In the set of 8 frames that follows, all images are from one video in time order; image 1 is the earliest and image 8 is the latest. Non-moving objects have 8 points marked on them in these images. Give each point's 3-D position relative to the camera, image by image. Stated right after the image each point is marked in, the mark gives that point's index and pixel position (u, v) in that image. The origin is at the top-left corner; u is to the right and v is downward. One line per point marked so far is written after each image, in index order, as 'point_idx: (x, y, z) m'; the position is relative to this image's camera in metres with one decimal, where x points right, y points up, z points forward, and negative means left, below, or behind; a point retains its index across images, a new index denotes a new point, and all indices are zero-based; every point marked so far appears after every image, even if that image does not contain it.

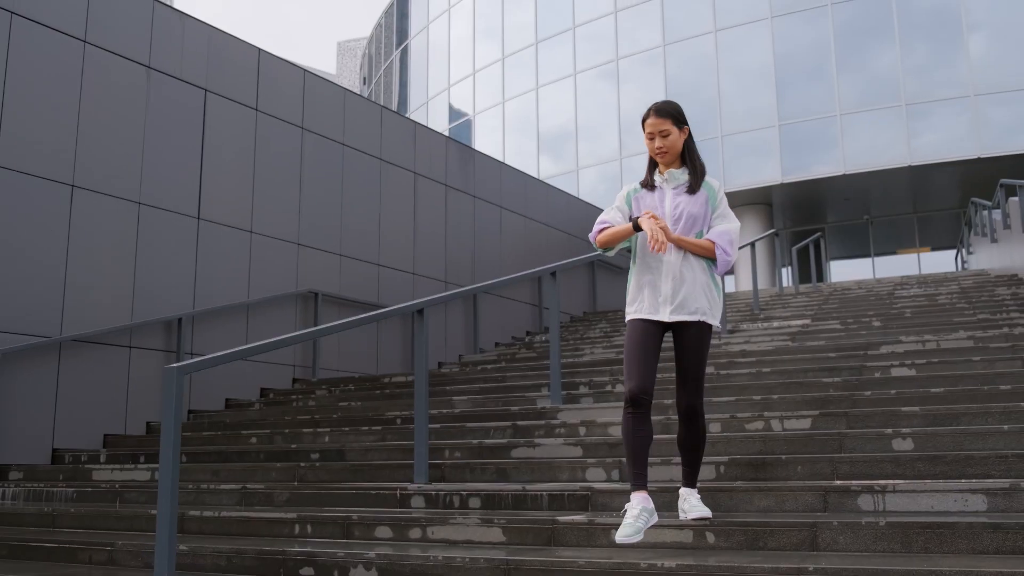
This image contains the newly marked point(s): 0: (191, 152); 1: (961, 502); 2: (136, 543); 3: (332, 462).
0: (-2.7, +1.1, +8.4) m
1: (+1.5, -0.7, +3.4) m
2: (-1.5, -1.0, +4.1) m
3: (-1.0, -0.9, +5.2) m
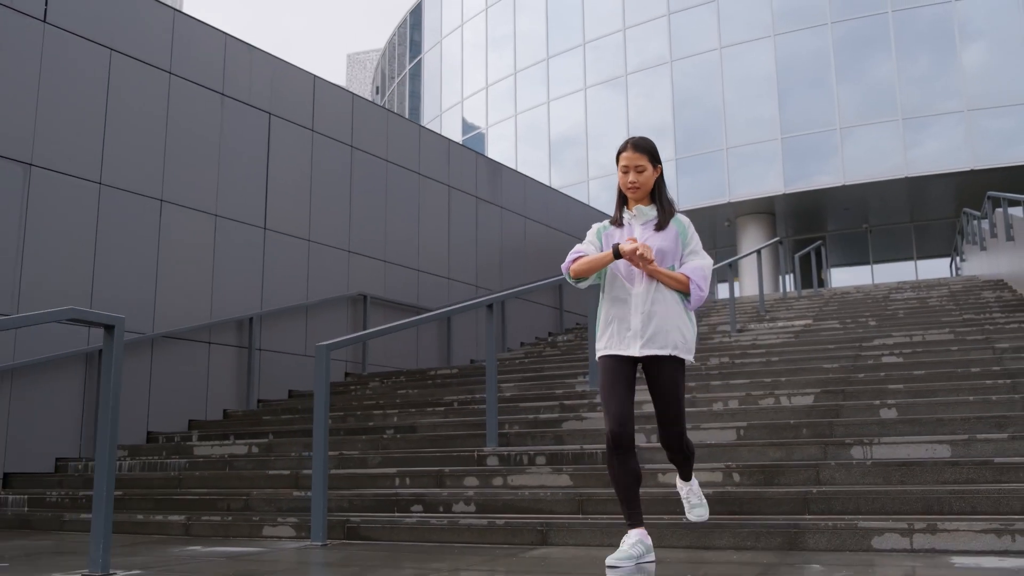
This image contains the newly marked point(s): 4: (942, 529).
0: (-2.4, +1.1, +9.4) m
1: (+1.8, -0.7, +4.4) m
2: (-1.2, -1.0, +5.1) m
3: (-0.7, -0.9, +6.2) m
4: (+1.3, -0.8, +3.1) m
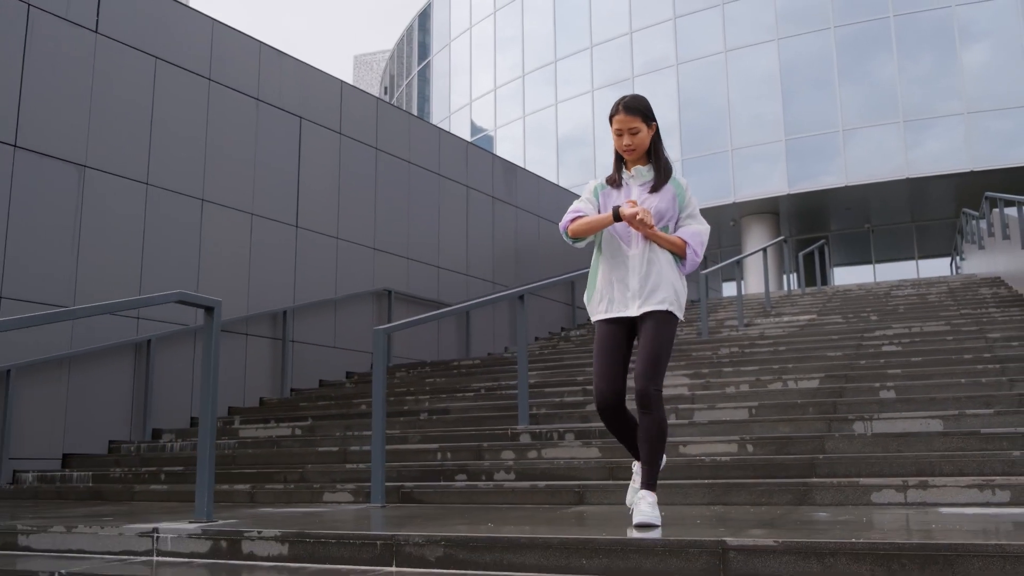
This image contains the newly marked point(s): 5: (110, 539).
0: (-2.2, +1.1, +9.9) m
1: (+2.0, -0.7, +4.9) m
2: (-1.1, -1.0, +5.6) m
3: (-0.5, -0.9, +6.7) m
4: (+1.5, -0.7, +3.6) m
5: (-1.4, -0.9, +3.5) m
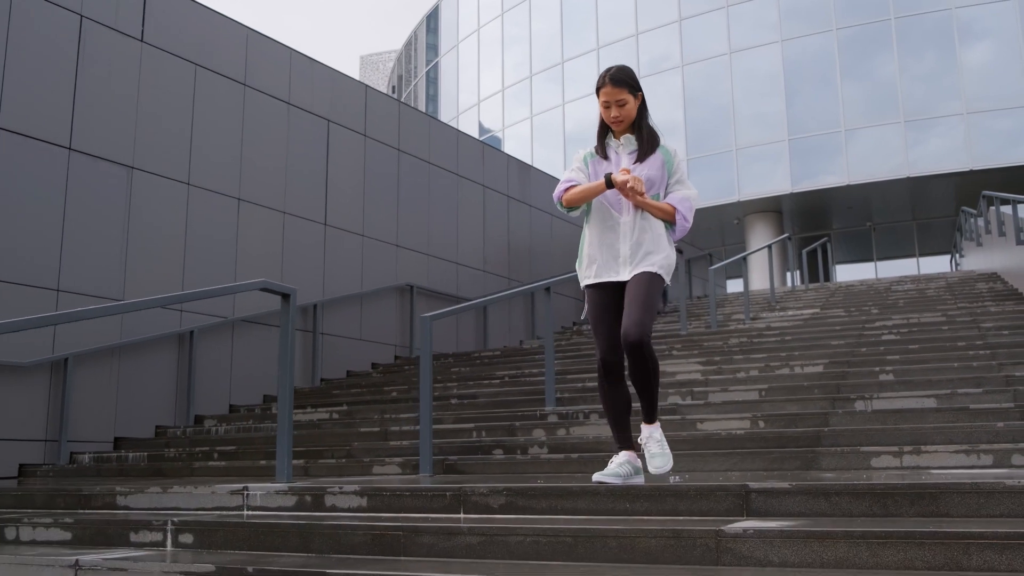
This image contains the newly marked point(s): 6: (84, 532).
0: (-2.0, +1.2, +10.4) m
1: (+2.2, -0.6, +5.4) m
2: (-0.9, -0.9, +6.1) m
3: (-0.3, -0.8, +7.2) m
4: (+1.7, -0.7, +4.1) m
5: (-1.2, -0.8, +4.0) m
6: (-1.6, -0.9, +3.7) m
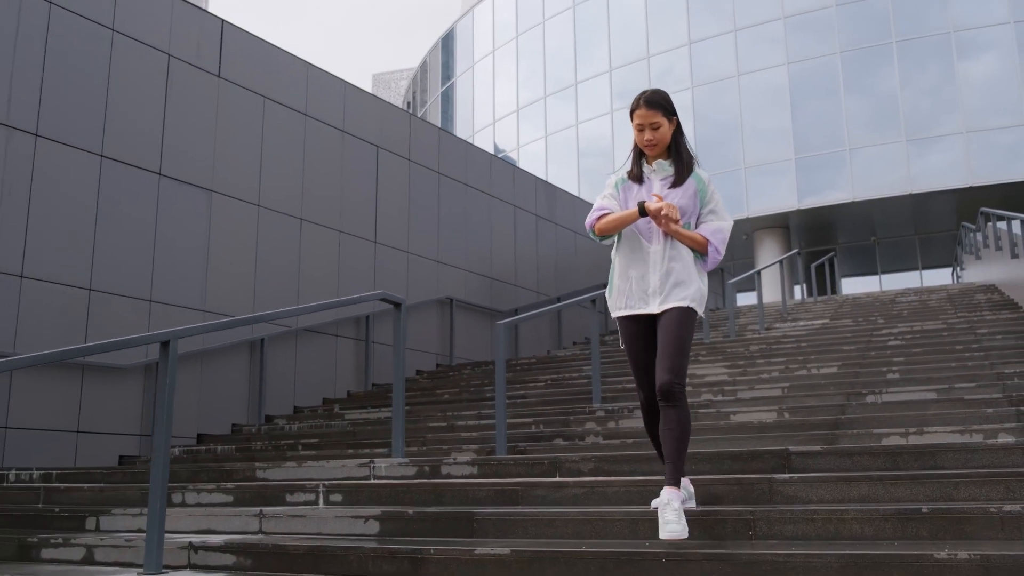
0: (-1.6, +1.1, +11.3) m
1: (+2.6, -0.7, +6.3) m
2: (-0.5, -1.0, +7.0) m
3: (+0.1, -0.9, +8.1) m
4: (+2.1, -0.7, +5.0) m
5: (-0.9, -0.9, +4.9) m
6: (-1.2, -0.9, +4.6) m
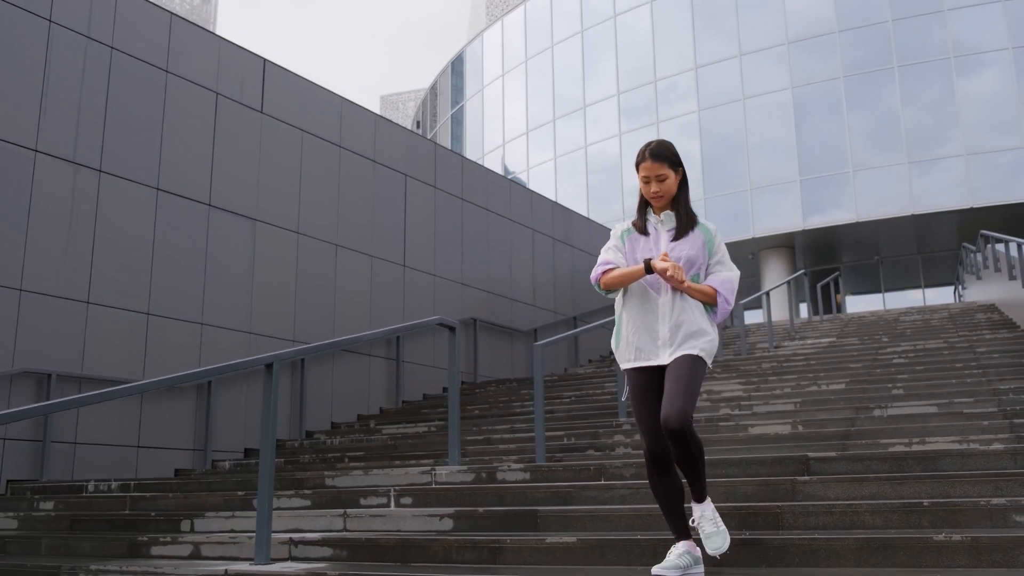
0: (-1.4, +0.8, +11.9) m
1: (+2.8, -0.8, +6.8) m
2: (-0.2, -1.2, +7.5) m
3: (+0.3, -1.1, +8.6) m
4: (+2.3, -0.8, +5.6) m
5: (-0.6, -1.0, +5.5) m
6: (-1.0, -1.1, +5.2) m
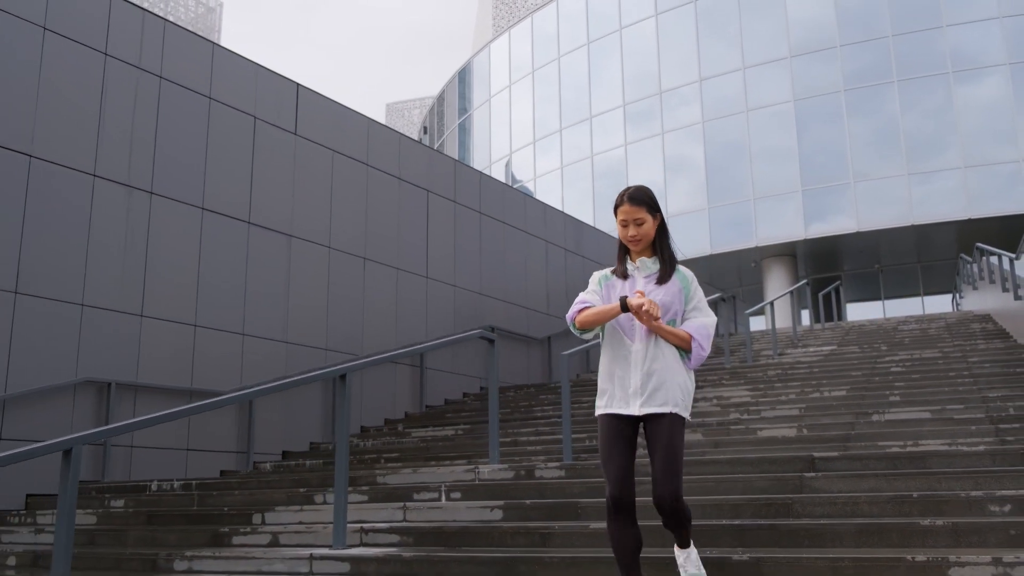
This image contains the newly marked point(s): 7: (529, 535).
0: (-1.1, +0.7, +12.5) m
1: (+3.0, -0.9, +7.5) m
2: (0.0, -1.3, +8.2) m
3: (+0.6, -1.2, +9.3) m
4: (+2.5, -1.0, +6.2) m
5: (-0.4, -1.1, +6.1) m
6: (-0.8, -1.2, +5.8) m
7: (+0.1, -1.1, +4.5) m
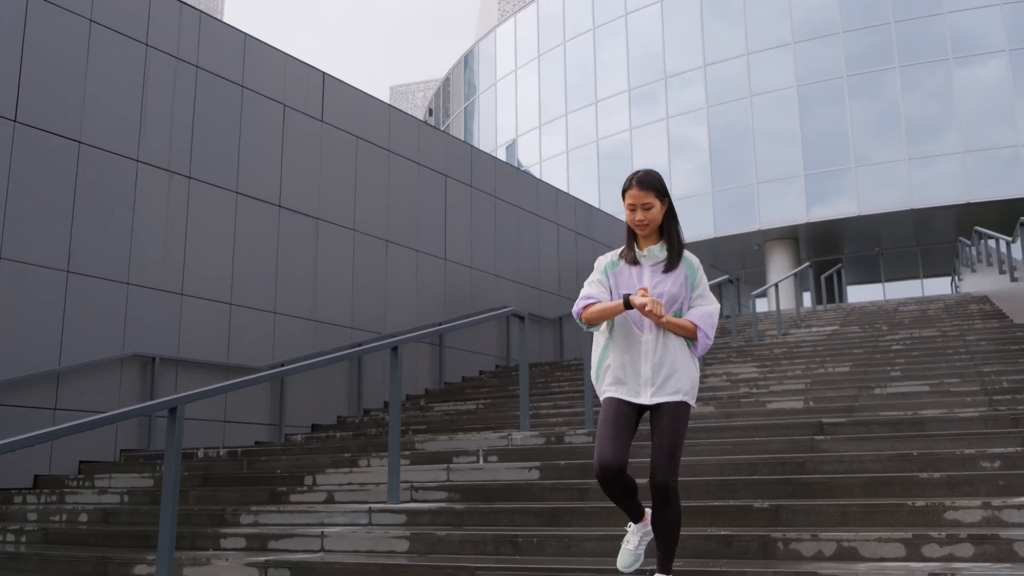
0: (-1.0, +0.9, +13.0) m
1: (+3.2, -0.8, +8.0) m
2: (+0.2, -1.1, +8.7) m
3: (+0.7, -1.0, +9.8) m
4: (+2.7, -0.8, +6.7) m
5: (-0.2, -1.0, +6.6) m
6: (-0.6, -1.1, +6.3) m
7: (+0.3, -1.0, +5.0) m
